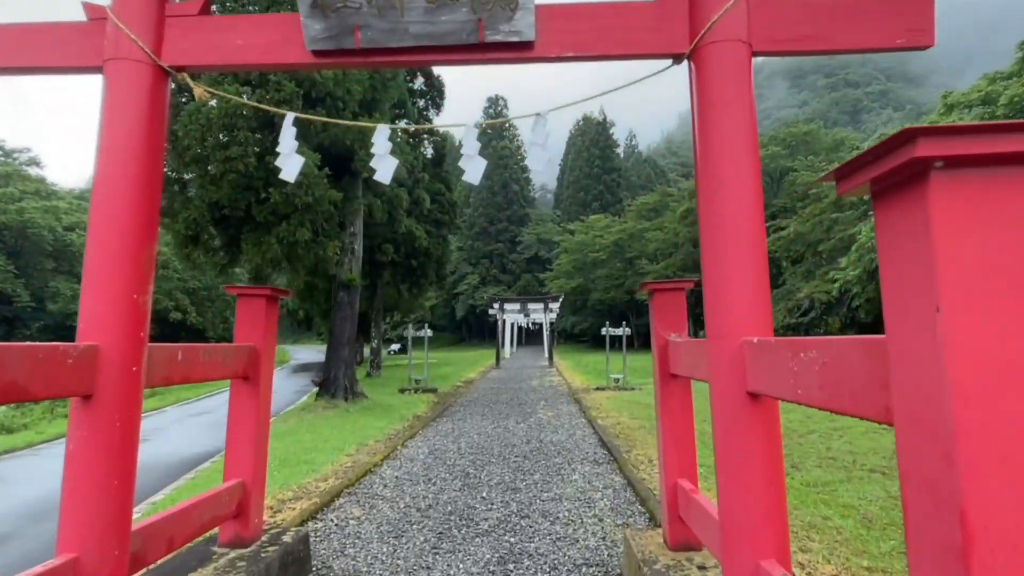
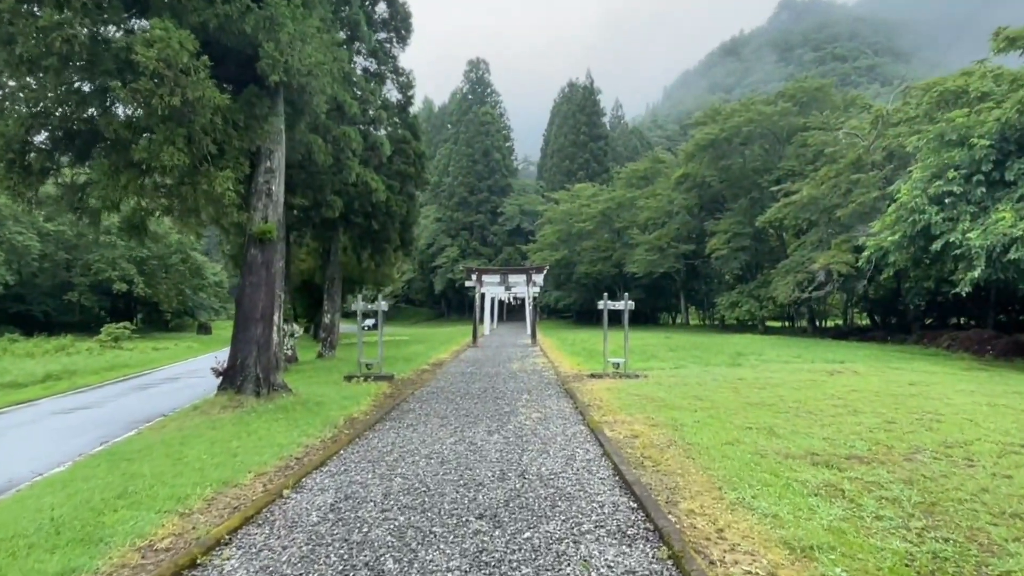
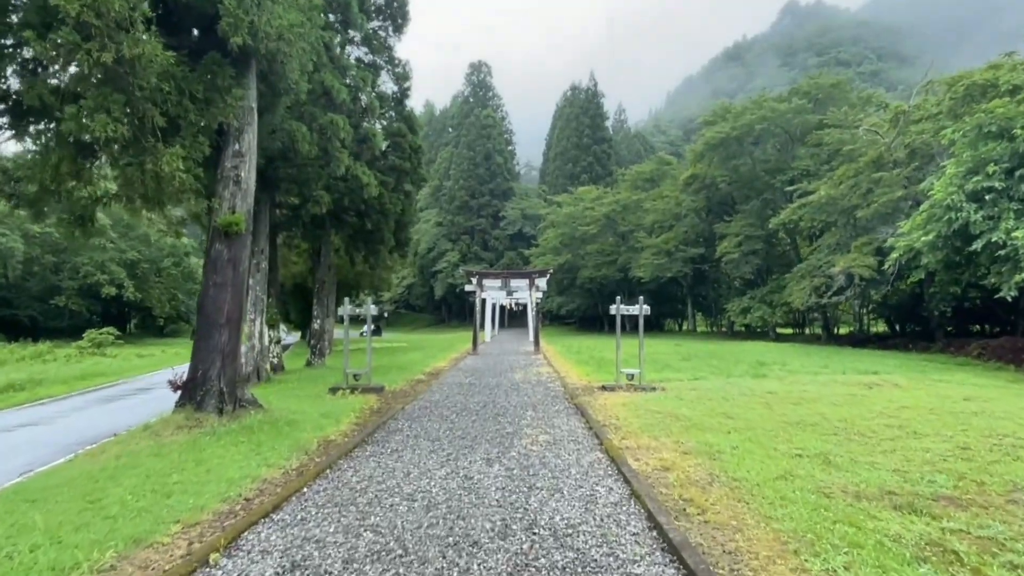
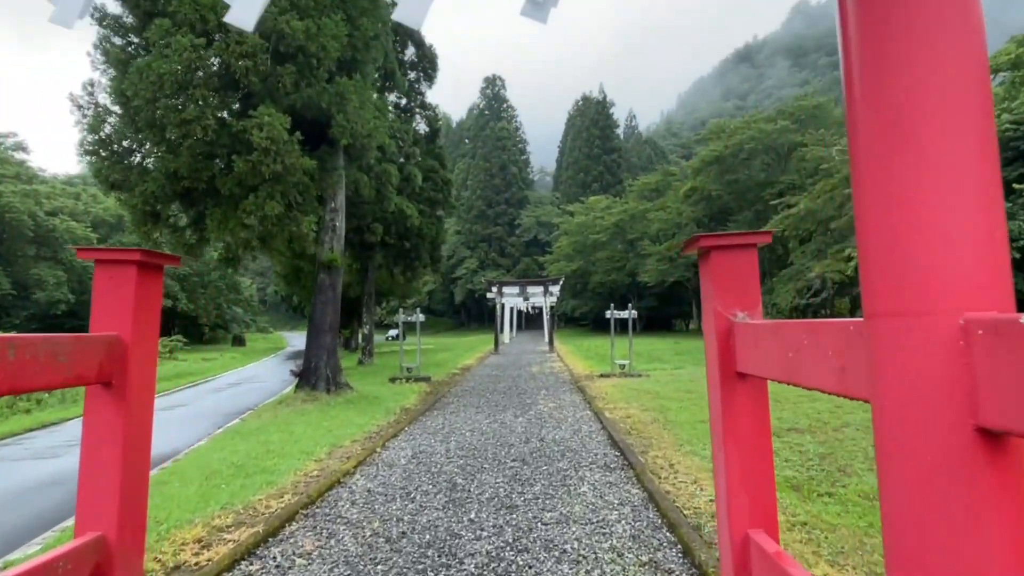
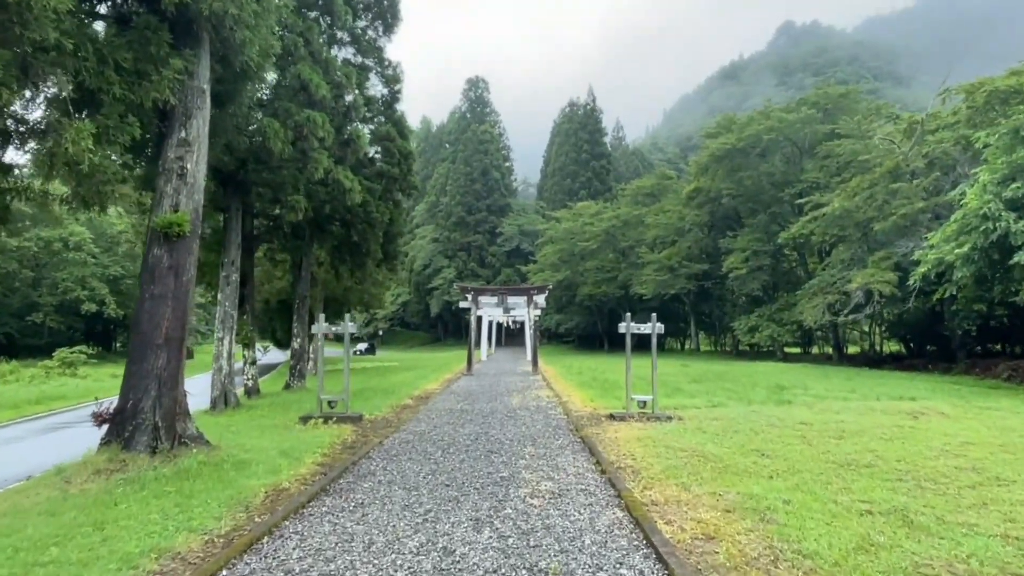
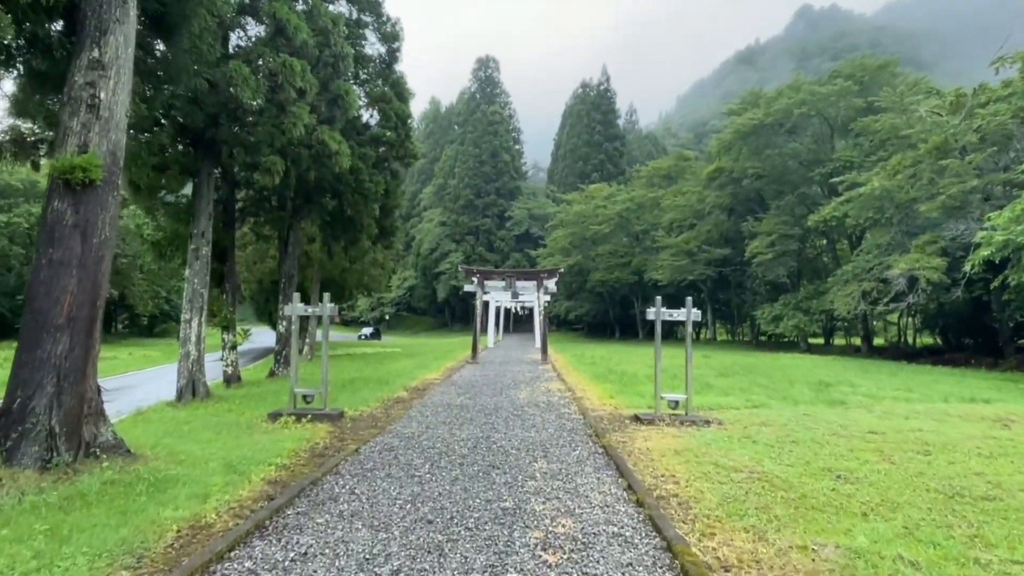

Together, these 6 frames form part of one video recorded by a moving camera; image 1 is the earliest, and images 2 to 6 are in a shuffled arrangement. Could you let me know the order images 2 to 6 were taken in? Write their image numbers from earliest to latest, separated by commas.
4, 2, 3, 5, 6
